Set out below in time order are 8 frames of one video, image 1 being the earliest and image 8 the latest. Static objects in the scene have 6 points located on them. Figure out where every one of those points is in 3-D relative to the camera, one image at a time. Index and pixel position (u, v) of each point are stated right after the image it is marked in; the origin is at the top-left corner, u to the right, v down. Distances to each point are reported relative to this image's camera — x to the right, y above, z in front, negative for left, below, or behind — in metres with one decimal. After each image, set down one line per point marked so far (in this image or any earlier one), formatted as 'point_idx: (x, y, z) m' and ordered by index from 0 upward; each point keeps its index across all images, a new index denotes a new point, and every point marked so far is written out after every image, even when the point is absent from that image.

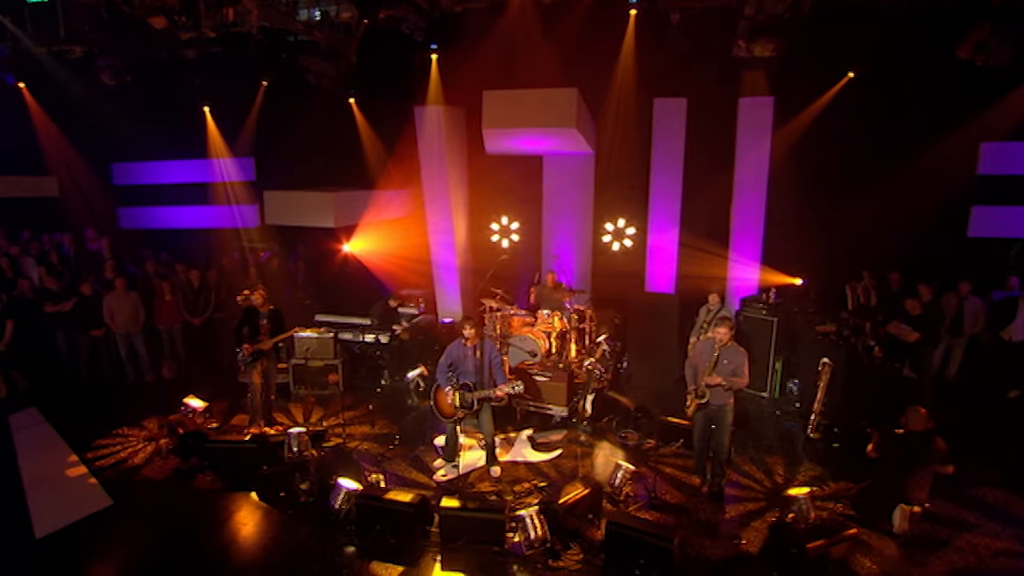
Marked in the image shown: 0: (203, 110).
0: (-7.4, +4.2, +13.1) m
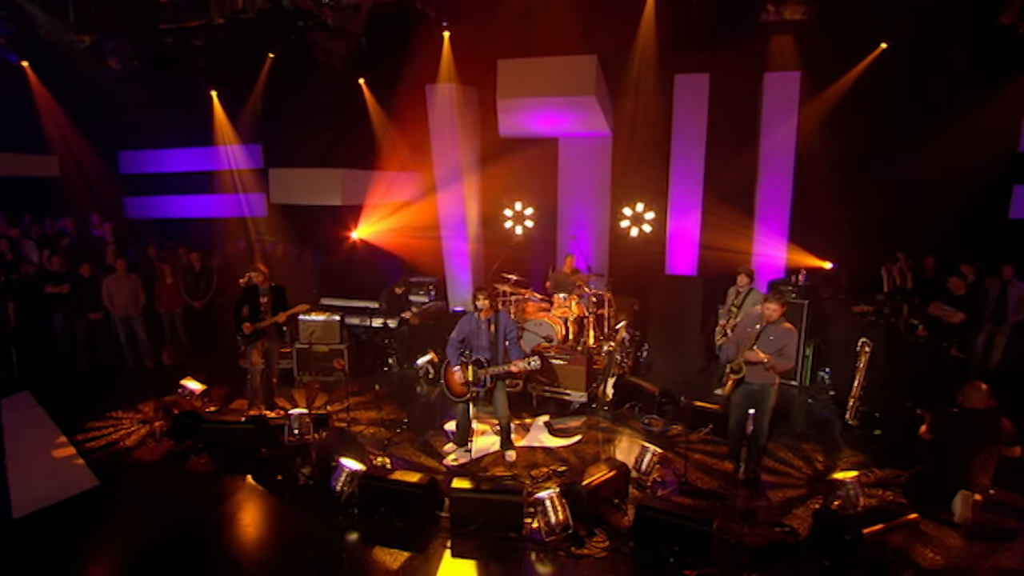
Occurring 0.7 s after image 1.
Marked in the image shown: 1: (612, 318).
0: (-7.0, +4.5, +12.8) m
1: (+1.8, -0.6, +9.7) m
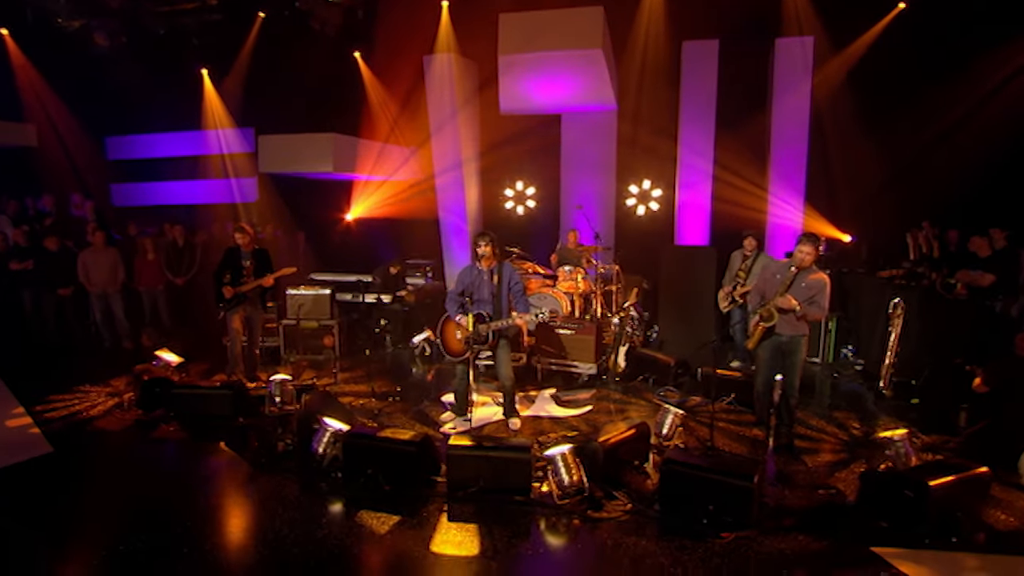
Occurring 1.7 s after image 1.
0: (-7.0, +4.9, +12.3) m
1: (+1.8, -0.1, +9.1) m
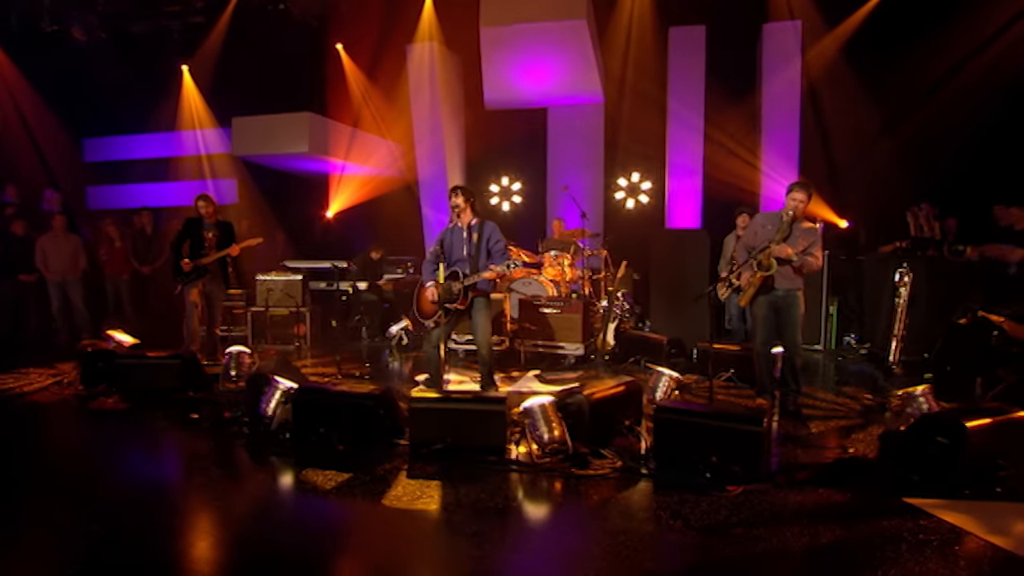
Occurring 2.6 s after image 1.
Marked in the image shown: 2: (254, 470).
0: (-7.3, +4.9, +12.0) m
1: (+1.6, +0.1, +8.6) m
2: (-1.8, -1.3, +3.8) m
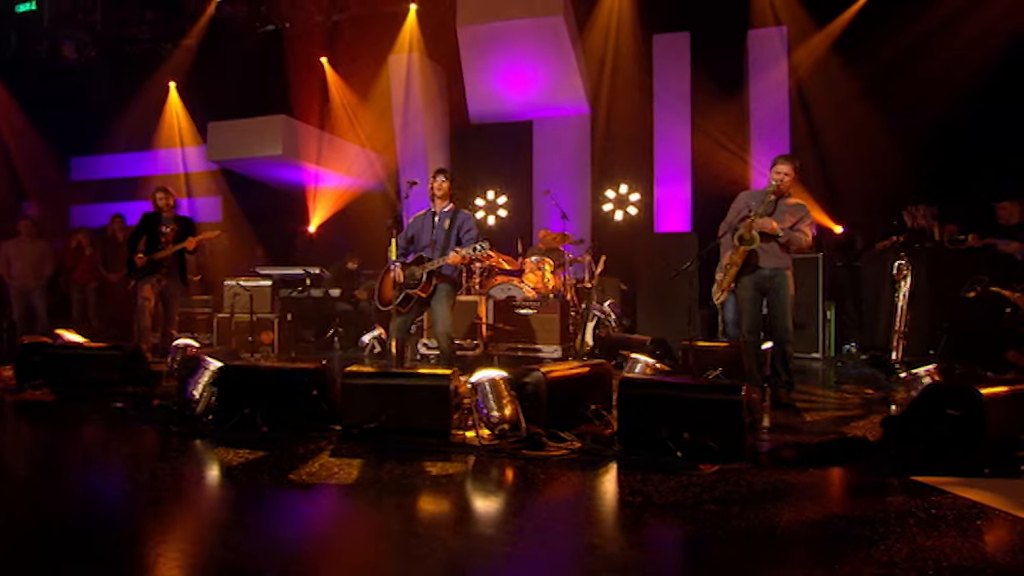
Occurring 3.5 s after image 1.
0: (-7.6, +4.5, +11.9) m
1: (+1.2, 0.0, +8.2) m
2: (-2.2, -1.0, +3.3) m
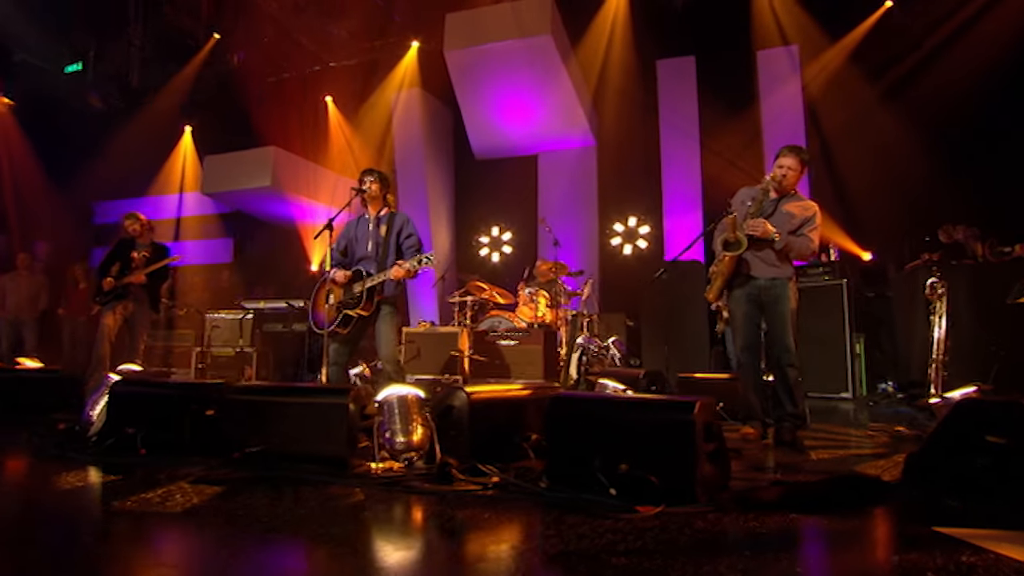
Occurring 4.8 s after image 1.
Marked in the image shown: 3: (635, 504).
0: (-7.5, +3.7, +12.3) m
1: (+1.1, -0.4, +7.5) m
2: (-2.6, -1.0, +2.8) m
3: (+0.5, -0.8, +2.1) m
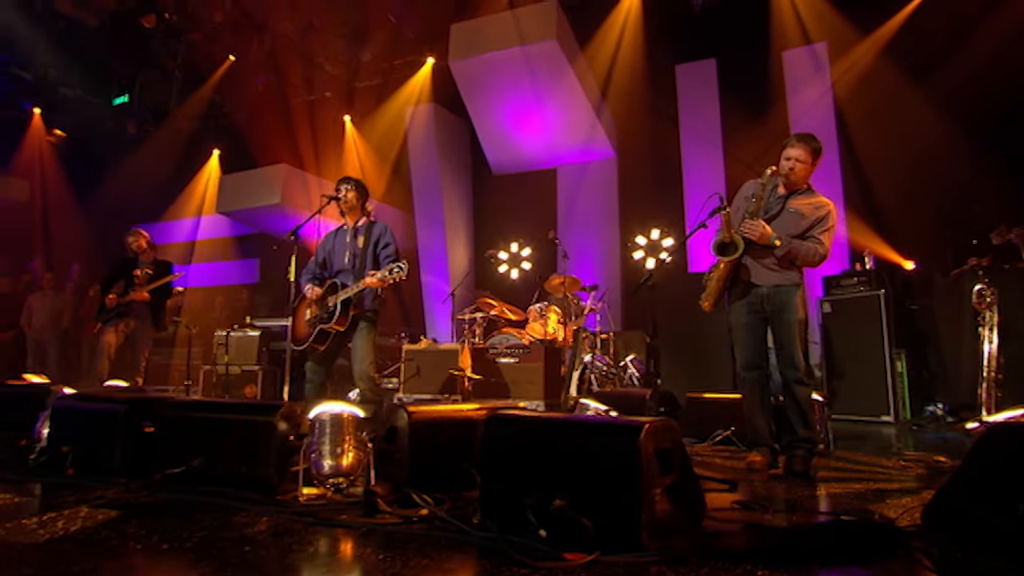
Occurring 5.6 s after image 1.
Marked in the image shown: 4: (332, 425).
0: (-7.0, +3.2, +12.6) m
1: (+1.2, -0.6, +7.1) m
2: (-2.8, -1.1, +2.6) m
3: (+0.2, -0.8, +1.7) m
4: (-0.8, -0.6, +2.4) m
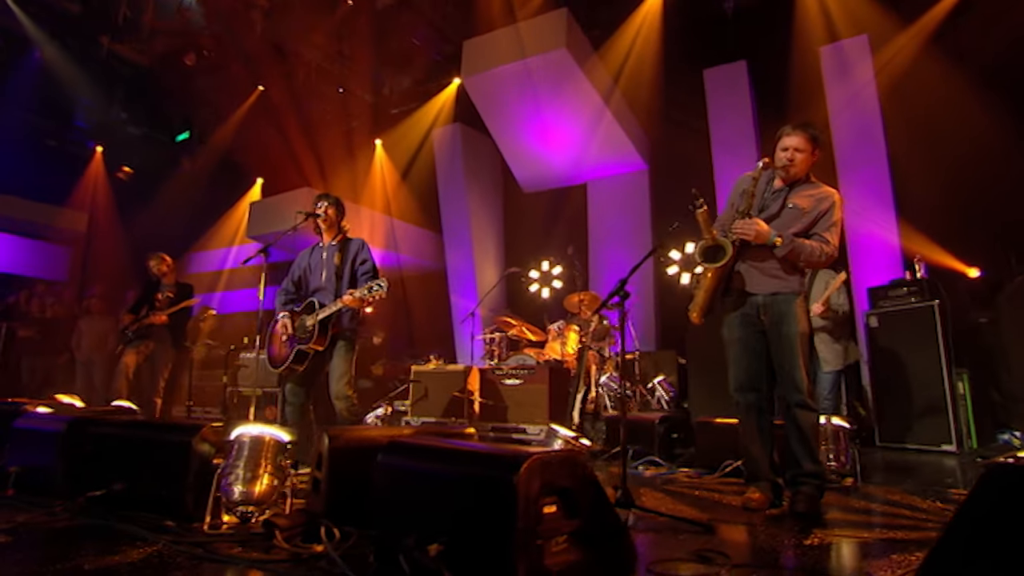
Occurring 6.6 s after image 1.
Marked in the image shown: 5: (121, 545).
0: (-6.2, +2.6, +13.1) m
1: (+1.4, -0.8, +6.6) m
2: (-3.1, -1.2, +2.6) m
3: (-0.2, -0.8, +1.4) m
4: (-1.1, -0.7, +2.2) m
5: (-1.5, -1.0, +2.0) m
